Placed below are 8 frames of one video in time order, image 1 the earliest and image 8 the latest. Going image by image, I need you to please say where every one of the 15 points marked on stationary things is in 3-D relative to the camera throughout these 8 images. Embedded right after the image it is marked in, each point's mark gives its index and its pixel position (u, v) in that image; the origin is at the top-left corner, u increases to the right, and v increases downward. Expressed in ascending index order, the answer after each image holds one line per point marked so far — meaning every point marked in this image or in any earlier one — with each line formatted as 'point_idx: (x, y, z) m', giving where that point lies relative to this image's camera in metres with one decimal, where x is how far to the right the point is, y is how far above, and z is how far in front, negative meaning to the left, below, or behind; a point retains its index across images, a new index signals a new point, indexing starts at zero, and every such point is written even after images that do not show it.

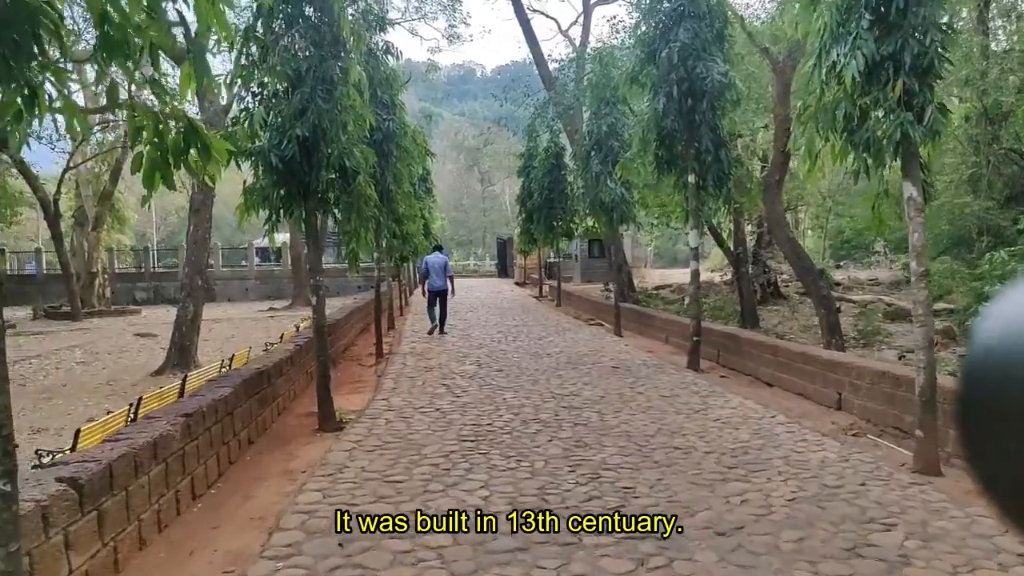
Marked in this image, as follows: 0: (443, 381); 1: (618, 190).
0: (-0.8, -1.1, +9.3) m
1: (+2.1, +1.9, +15.4) m
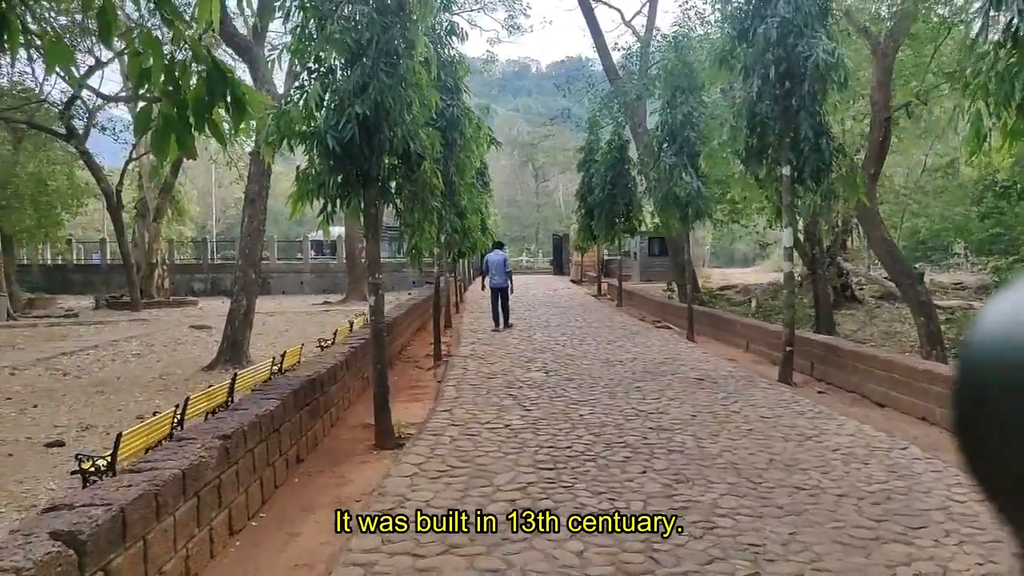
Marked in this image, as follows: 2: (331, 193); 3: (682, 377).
0: (0.0, -1.1, +8.4) m
1: (+3.3, +1.9, +14.3) m
2: (-1.5, +0.8, +6.5) m
3: (+2.0, -1.1, +9.3) m
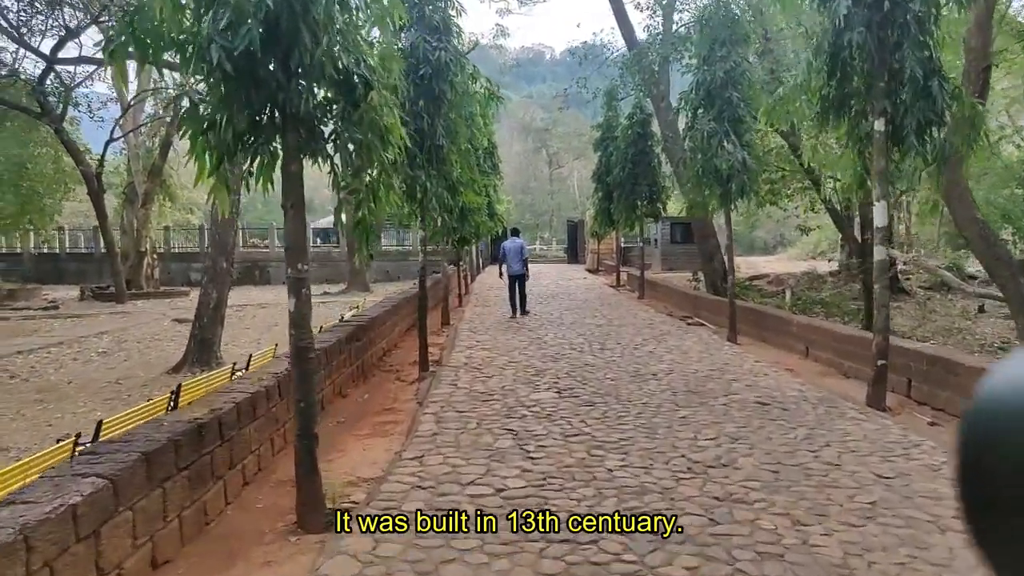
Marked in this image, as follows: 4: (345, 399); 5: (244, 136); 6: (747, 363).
0: (0.0, -1.1, +6.2) m
1: (+3.4, +2.0, +11.9) m
2: (-1.5, +0.8, +4.2) m
3: (+2.0, -1.0, +7.0) m
4: (-1.6, -1.1, +7.7) m
5: (-1.4, +0.8, +4.3) m
6: (+2.8, -0.9, +9.5) m
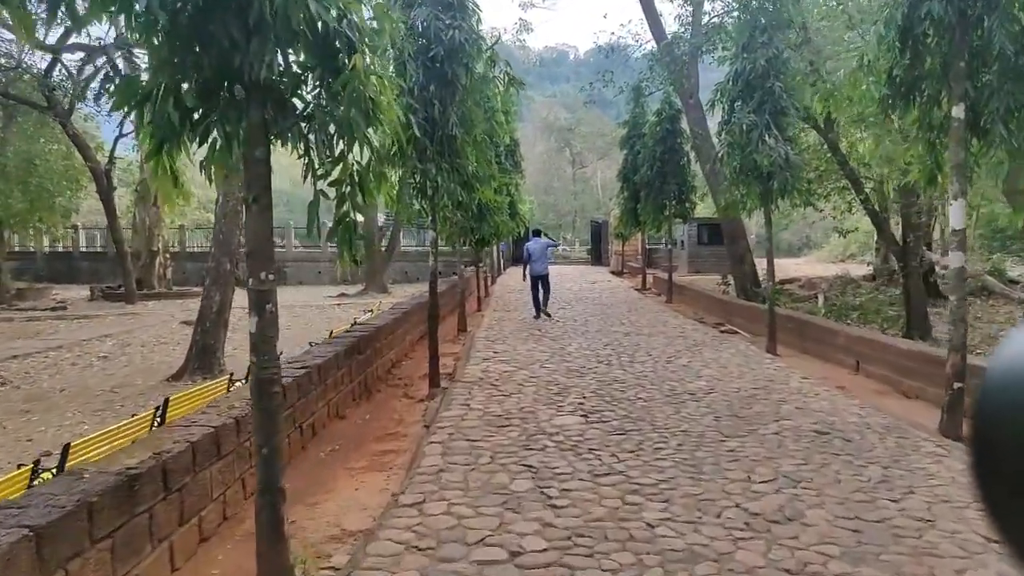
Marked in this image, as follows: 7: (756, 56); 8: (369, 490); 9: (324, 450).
0: (+0.1, -1.1, +5.3) m
1: (+3.7, +1.9, +11.0) m
2: (-1.4, +0.7, +3.4) m
3: (+2.1, -1.1, +6.1) m
4: (-1.5, -1.1, +6.9) m
5: (-1.4, +0.7, +3.4) m
6: (+3.0, -1.0, +8.5) m
7: (+3.4, +3.2, +11.1) m
8: (-0.9, -1.3, +5.0) m
9: (-1.4, -1.2, +5.9) m
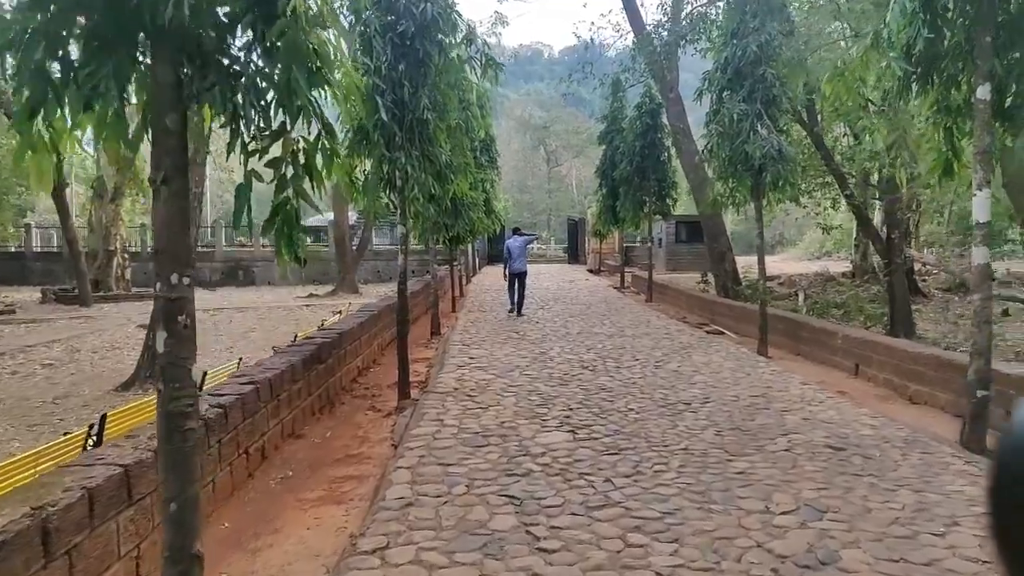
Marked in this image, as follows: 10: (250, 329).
0: (0.0, -1.2, +4.5) m
1: (+3.4, +1.9, +10.4) m
2: (-1.5, +0.7, +2.6) m
3: (+2.0, -1.1, +5.4) m
4: (-1.6, -1.2, +6.1) m
5: (-1.4, +0.7, +2.7) m
6: (+2.7, -0.9, +7.9) m
7: (+3.0, +3.2, +10.4) m
8: (-1.0, -1.3, +4.3) m
9: (-1.5, -1.2, +5.2) m
10: (-6.4, -1.0, +19.5) m
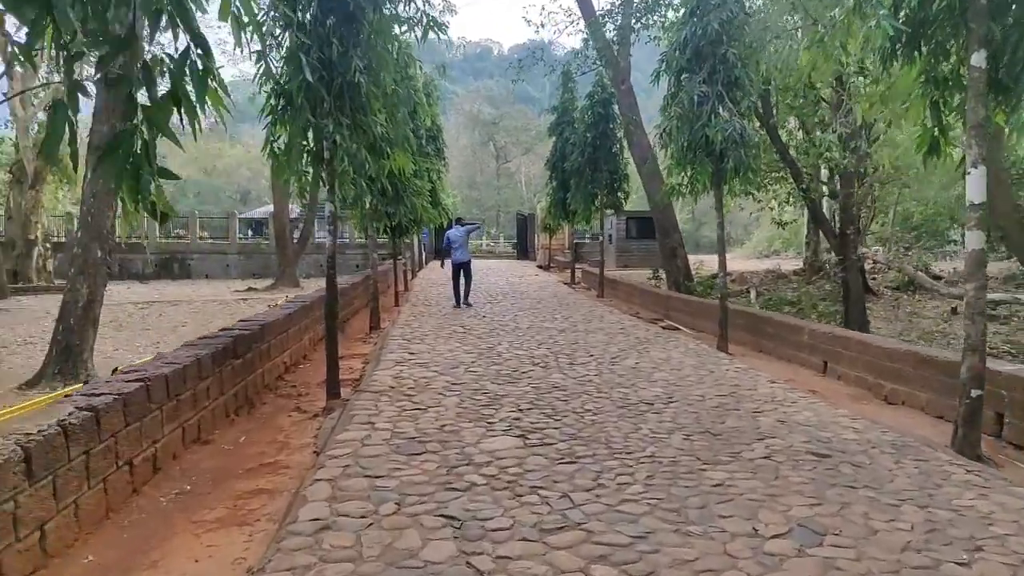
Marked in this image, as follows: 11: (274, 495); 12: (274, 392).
0: (-0.3, -1.0, +3.8) m
1: (+2.7, +2.0, +9.8) m
2: (-1.6, +0.8, +1.8) m
3: (+1.7, -1.0, +4.8) m
4: (-2.0, -1.0, +5.2) m
5: (-1.6, +0.8, +1.8) m
6: (+2.2, -0.9, +7.3) m
7: (+2.4, +3.3, +9.9) m
8: (-1.3, -1.2, +3.4) m
9: (-1.9, -1.1, +4.3) m
10: (-7.6, -0.8, +18.3) m
11: (-1.3, -1.1, +4.4) m
12: (-2.2, -0.9, +7.4) m
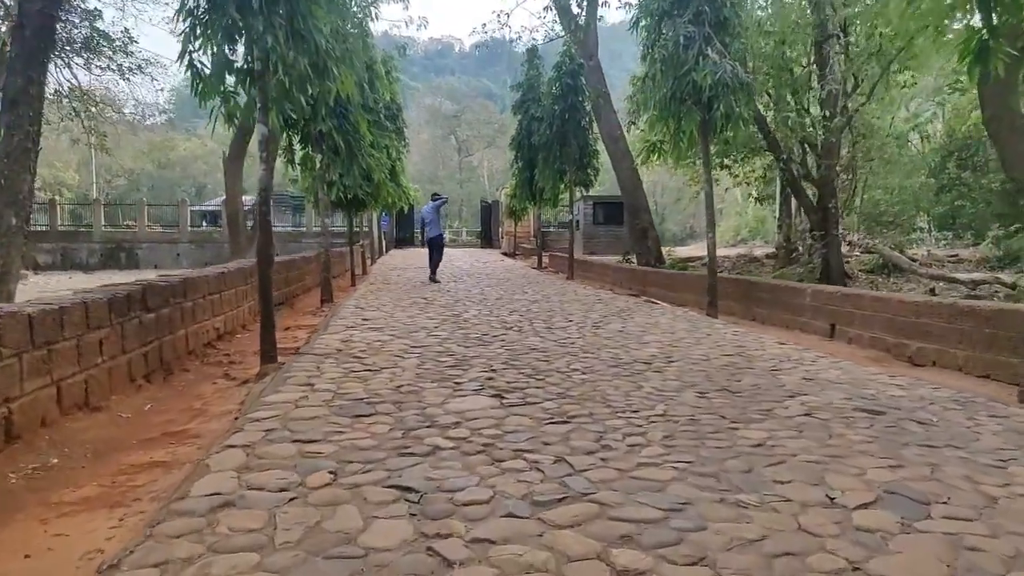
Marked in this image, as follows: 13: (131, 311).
0: (-0.4, -0.7, +2.7) m
1: (+2.4, +2.4, +8.9) m
2: (-1.6, +1.2, +0.6) m
3: (+1.5, -0.6, +3.8) m
4: (-2.2, -0.7, +4.1) m
5: (-1.6, +1.2, +0.7) m
6: (+2.0, -0.4, +6.3) m
7: (+2.0, +3.7, +8.9) m
8: (-1.3, -0.8, +2.3) m
9: (-2.0, -0.7, +3.2) m
10: (-8.3, -0.4, +16.9) m
11: (-1.4, -0.7, +3.3) m
12: (-2.4, -0.5, +6.2) m
13: (-2.3, -0.1, +4.9) m
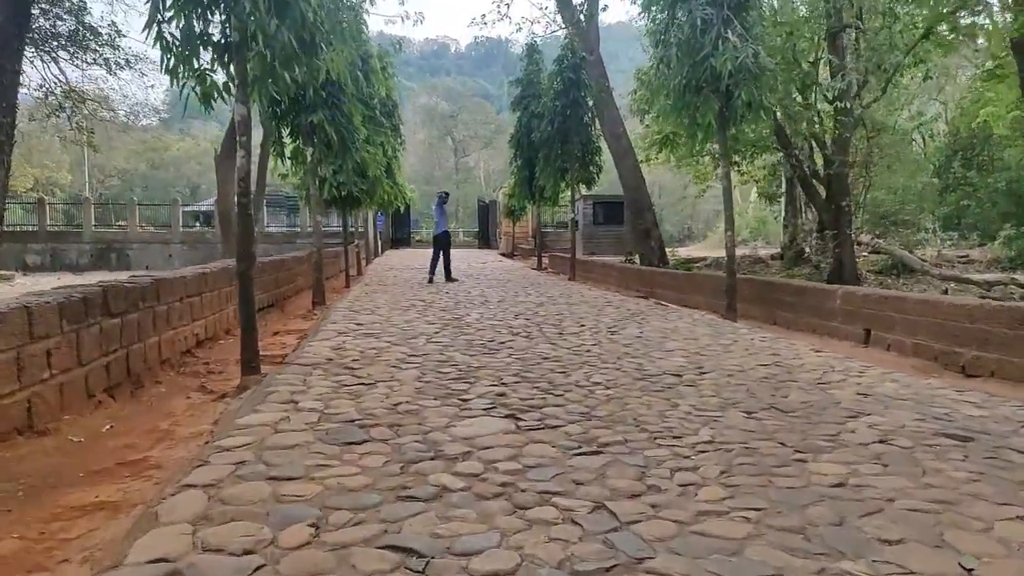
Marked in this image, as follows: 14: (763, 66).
0: (-0.3, -0.7, +2.1) m
1: (+2.4, +2.4, +8.3) m
2: (-1.5, +1.2, 0.0) m
3: (+1.6, -0.6, +3.2) m
4: (-2.1, -0.7, +3.5) m
5: (-1.5, +1.2, +0.1) m
6: (+2.1, -0.5, +5.7) m
7: (+2.1, +3.7, +8.3) m
8: (-1.2, -0.8, +1.7) m
9: (-1.9, -0.7, +2.6) m
10: (-8.3, -0.4, +16.3) m
11: (-1.3, -0.7, +2.7) m
12: (-2.3, -0.6, +5.6) m
13: (-2.3, -0.1, +4.3) m
14: (+2.6, +2.3, +8.5) m
